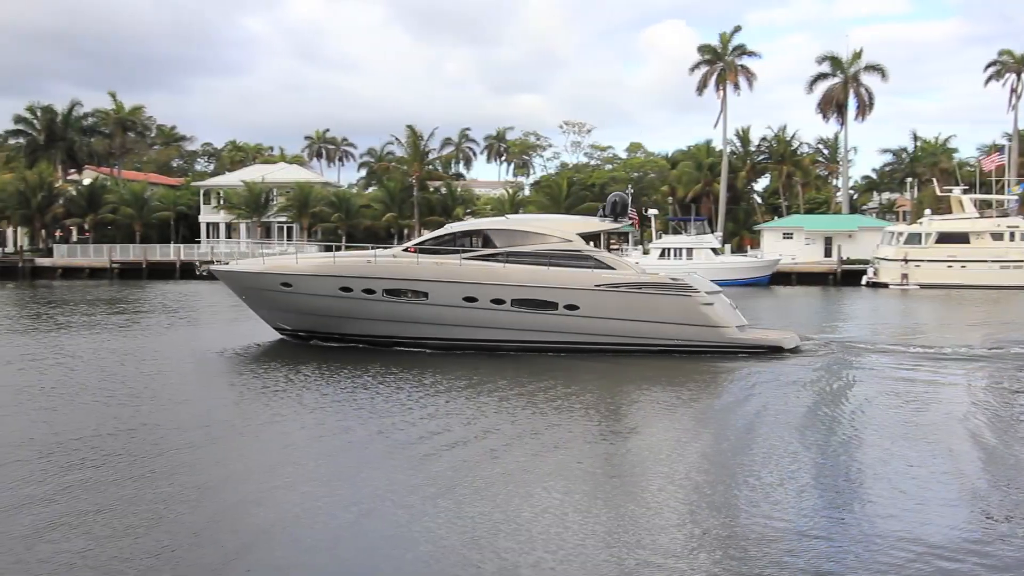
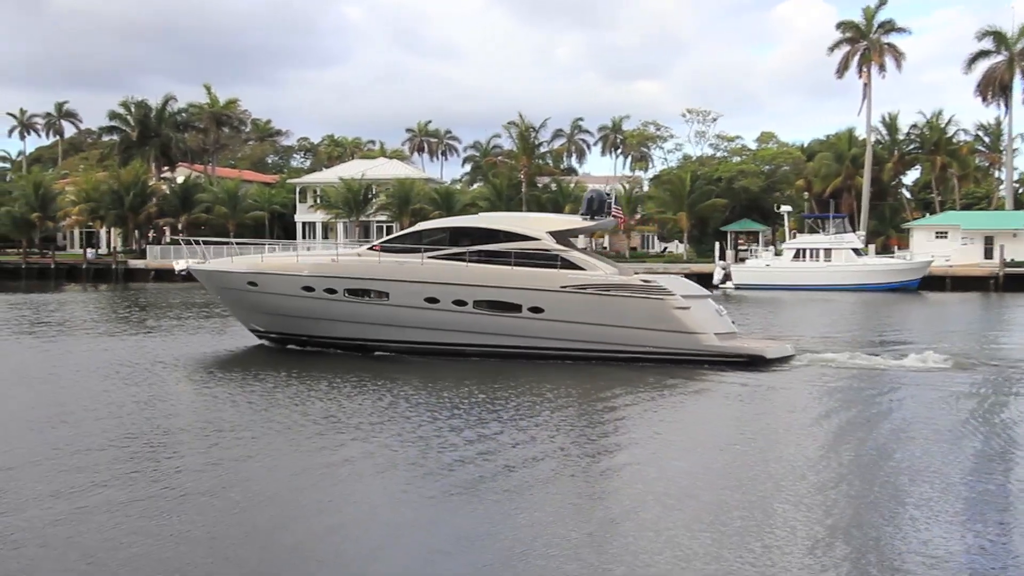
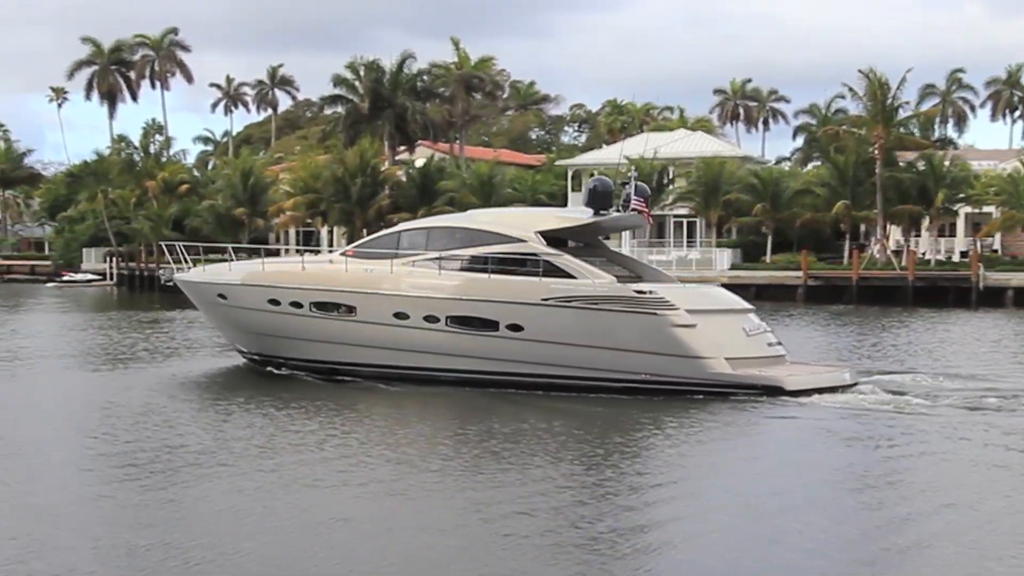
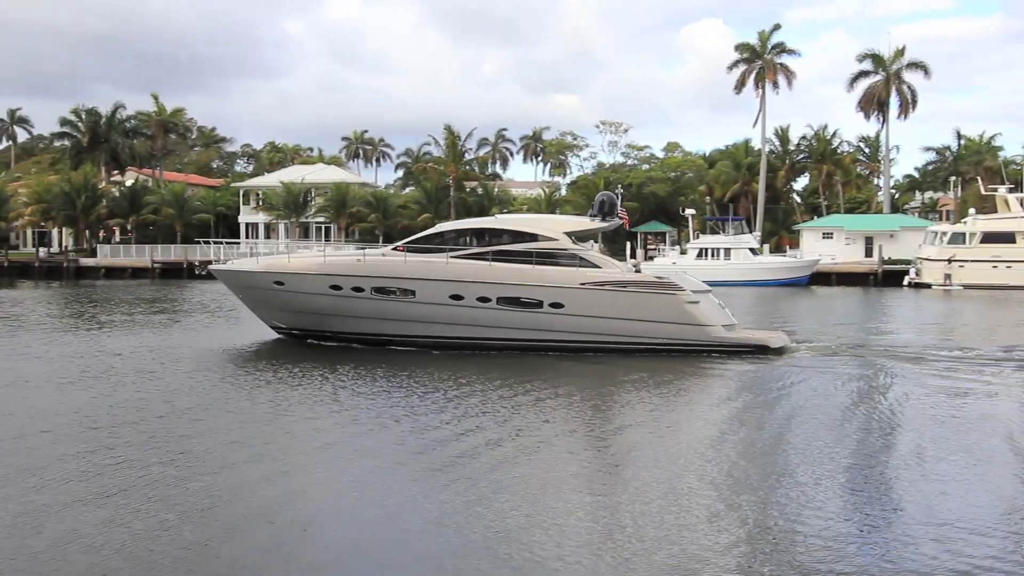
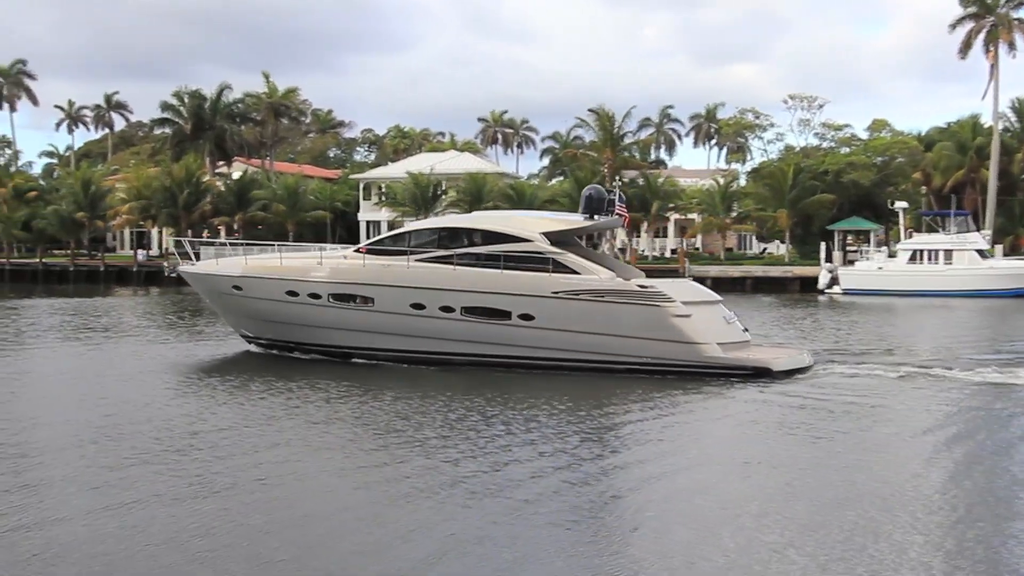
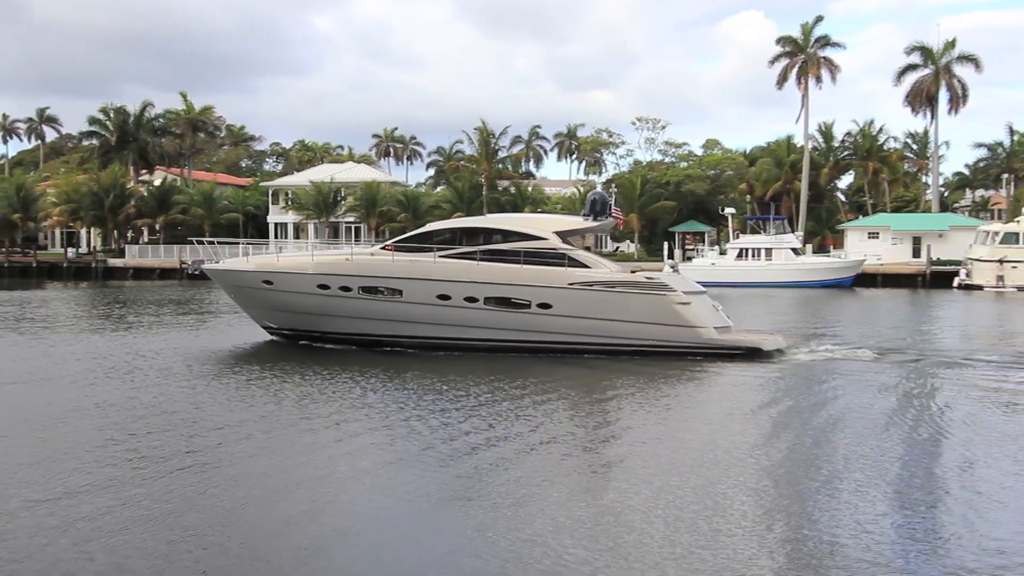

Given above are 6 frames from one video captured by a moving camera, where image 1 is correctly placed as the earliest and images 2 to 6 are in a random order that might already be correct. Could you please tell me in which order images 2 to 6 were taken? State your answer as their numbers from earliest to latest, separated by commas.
4, 6, 2, 5, 3
